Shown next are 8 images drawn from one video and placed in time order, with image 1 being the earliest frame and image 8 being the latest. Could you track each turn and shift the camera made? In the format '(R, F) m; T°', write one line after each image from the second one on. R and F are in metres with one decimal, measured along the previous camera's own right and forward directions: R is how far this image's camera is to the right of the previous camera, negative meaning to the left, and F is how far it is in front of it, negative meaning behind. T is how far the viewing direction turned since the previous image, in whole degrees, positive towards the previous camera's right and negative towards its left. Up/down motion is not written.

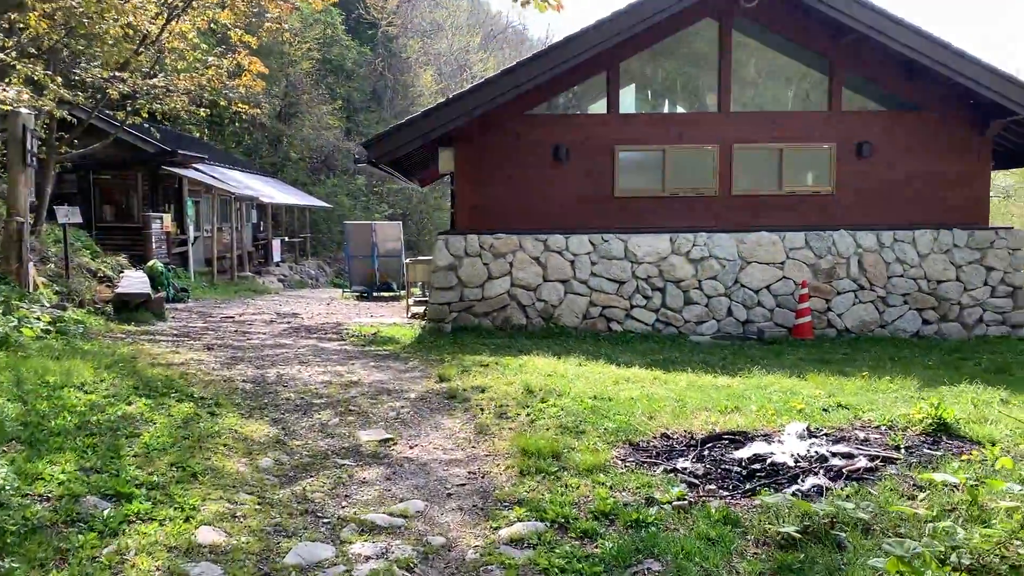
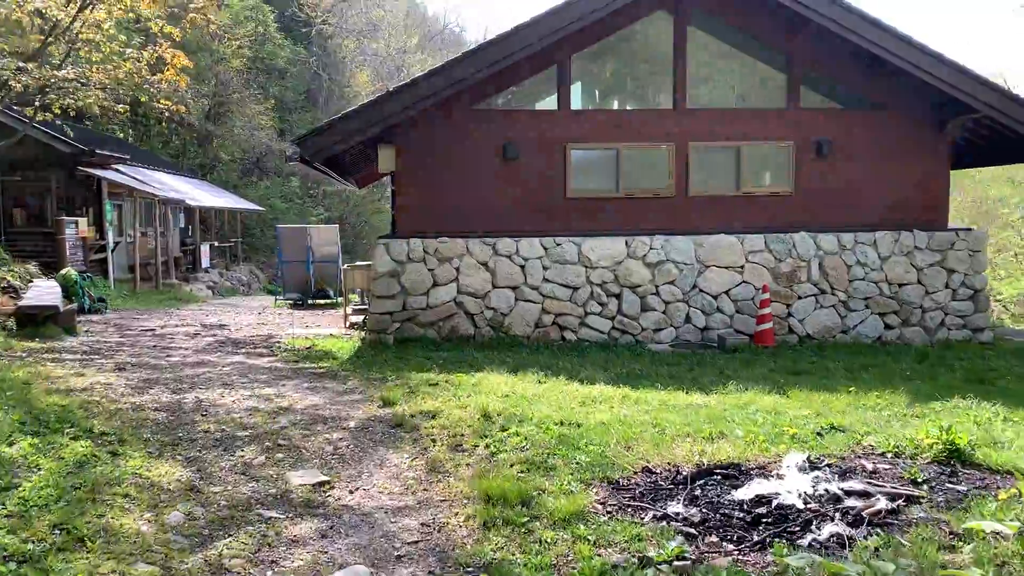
(-0.1, +0.7) m; +4°
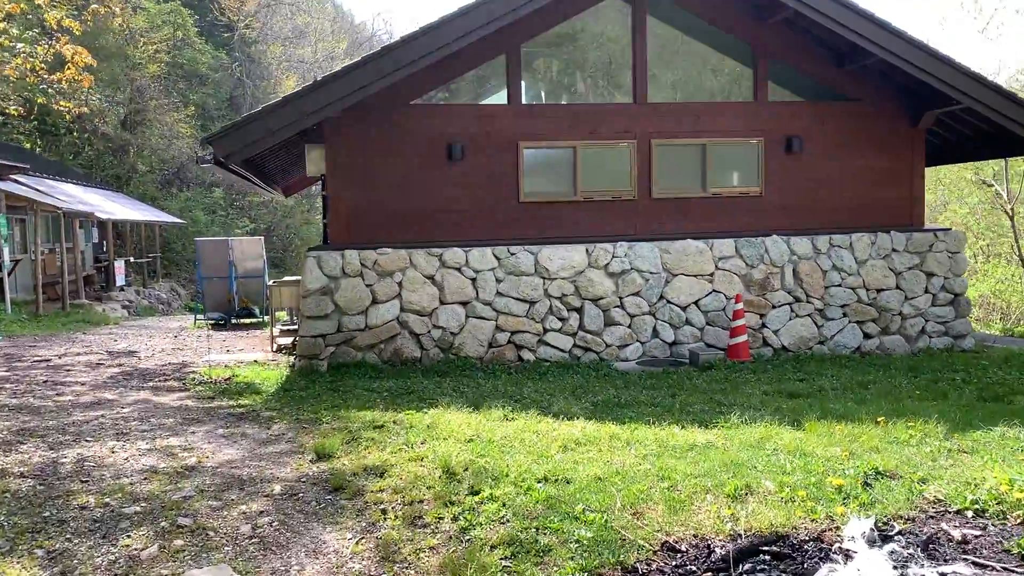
(-0.2, +1.1) m; +4°
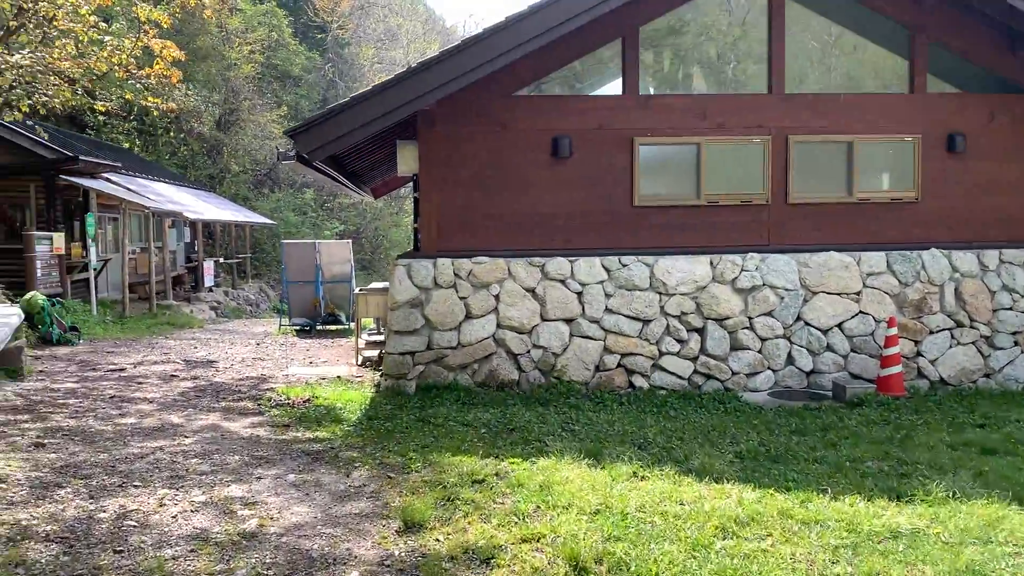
(-0.3, +1.0) m; -6°
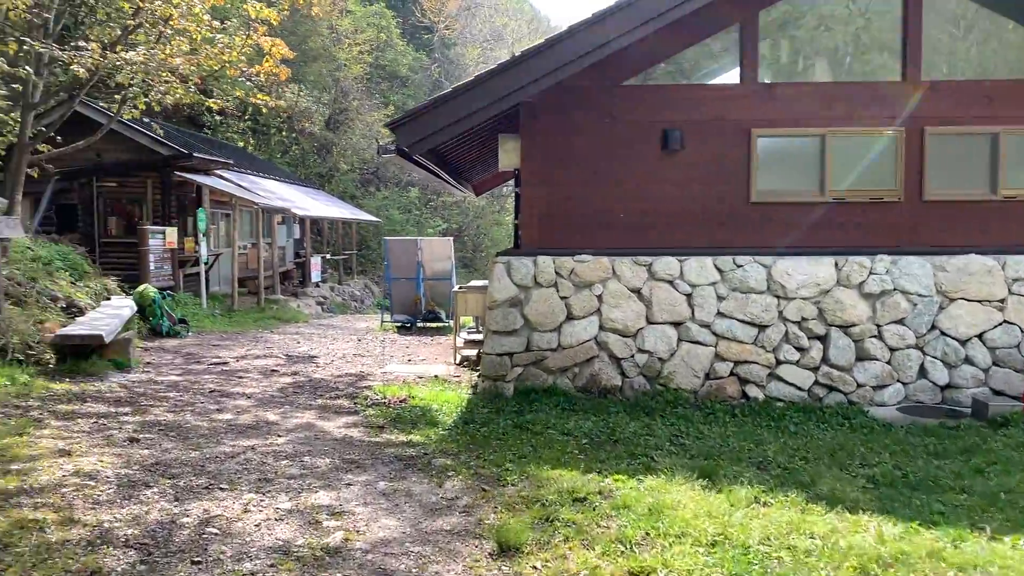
(0.0, +0.4) m; -7°
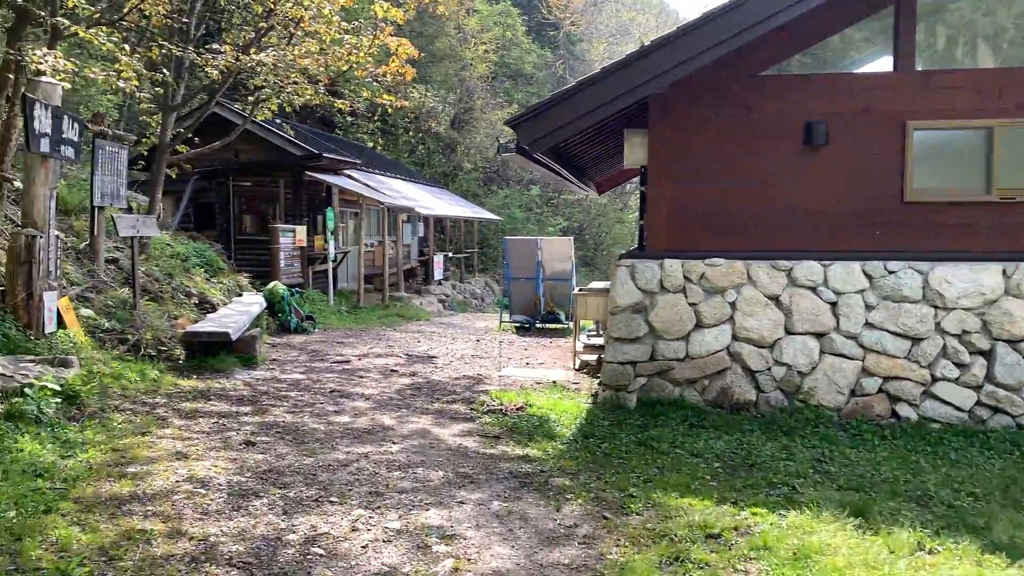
(0.0, +0.3) m; -8°
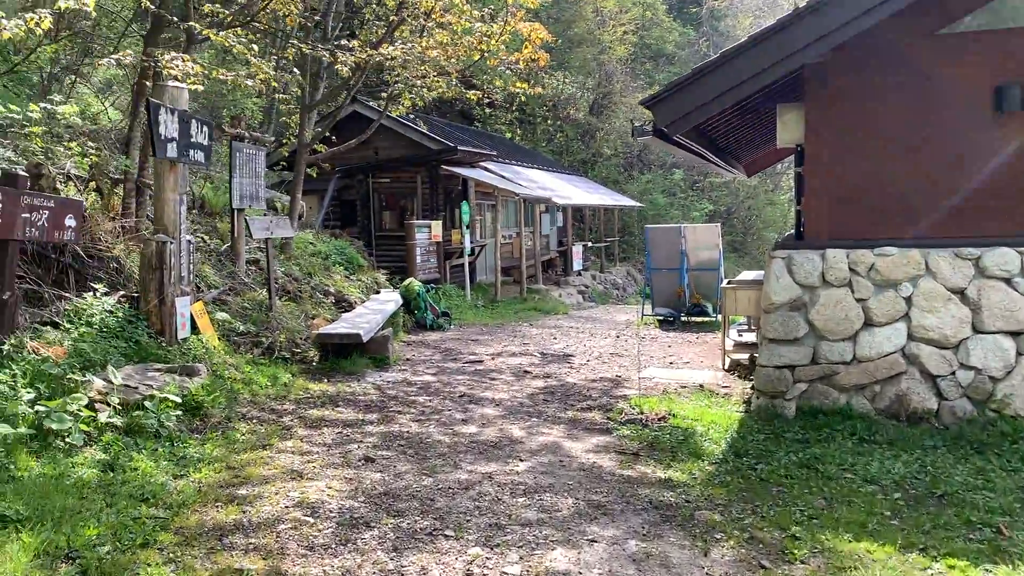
(0.0, +0.5) m; -9°
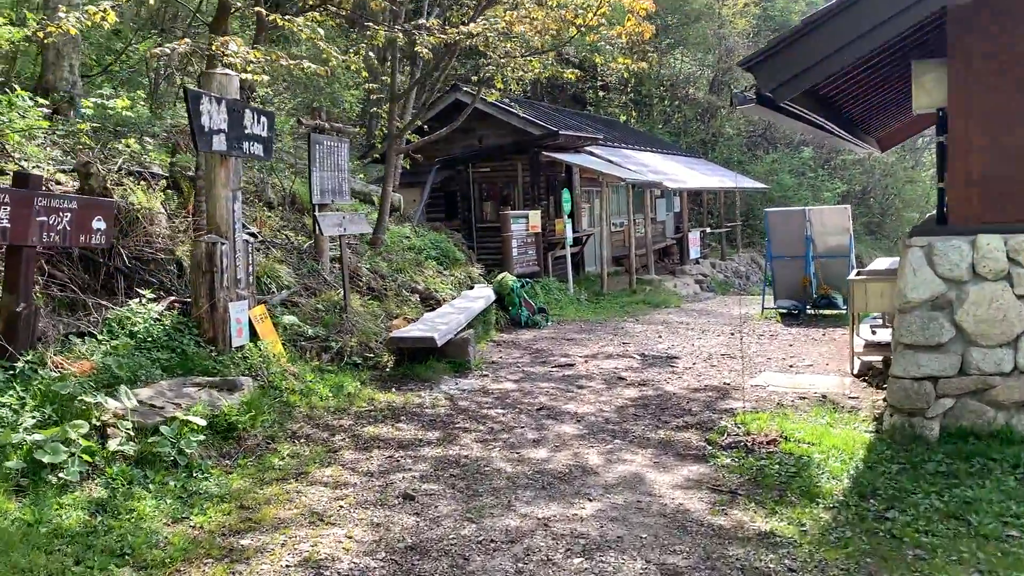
(+0.3, +0.8) m; -8°
